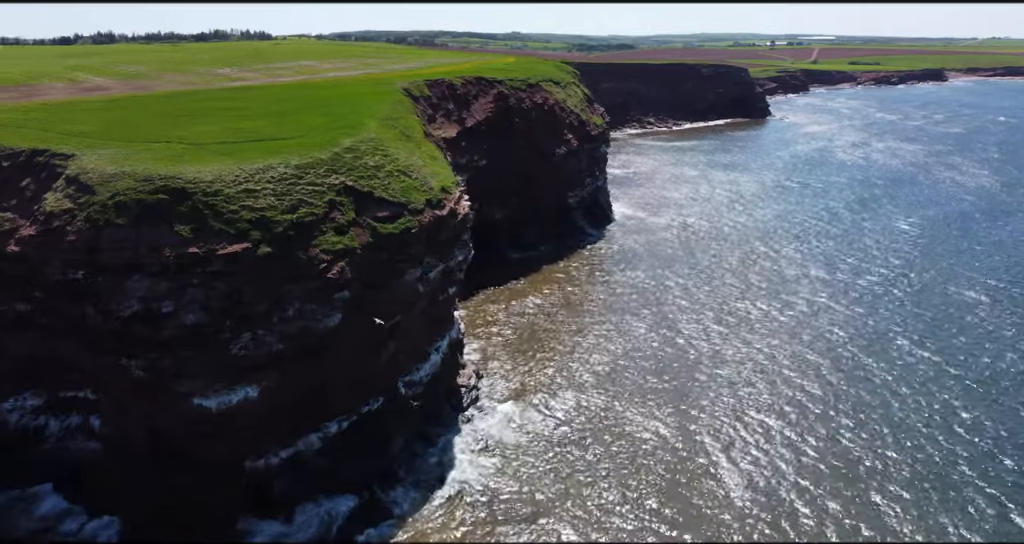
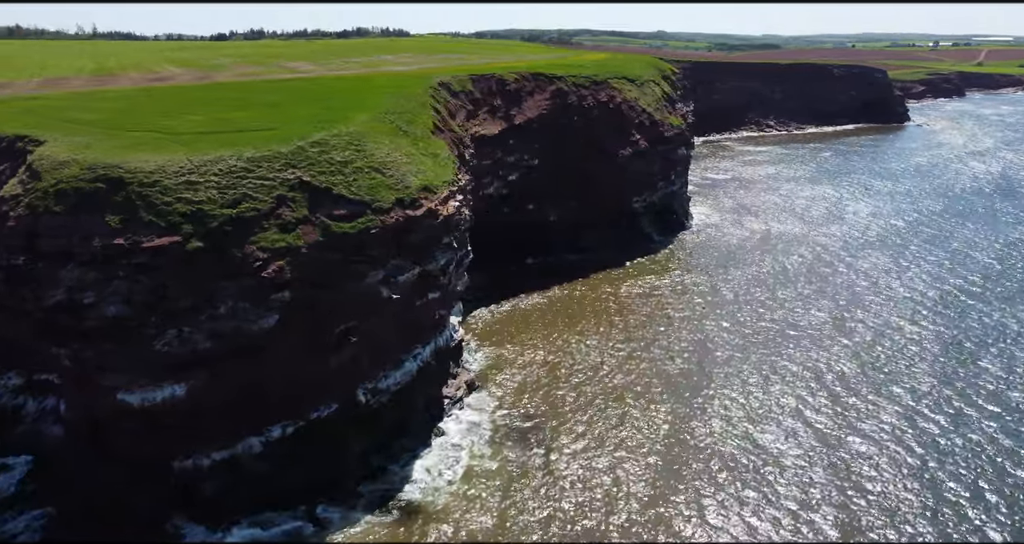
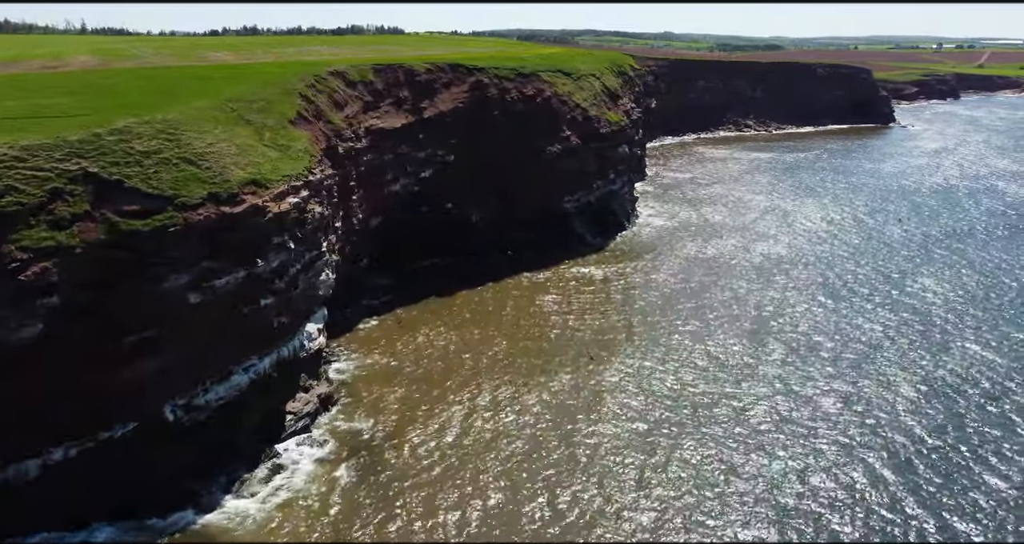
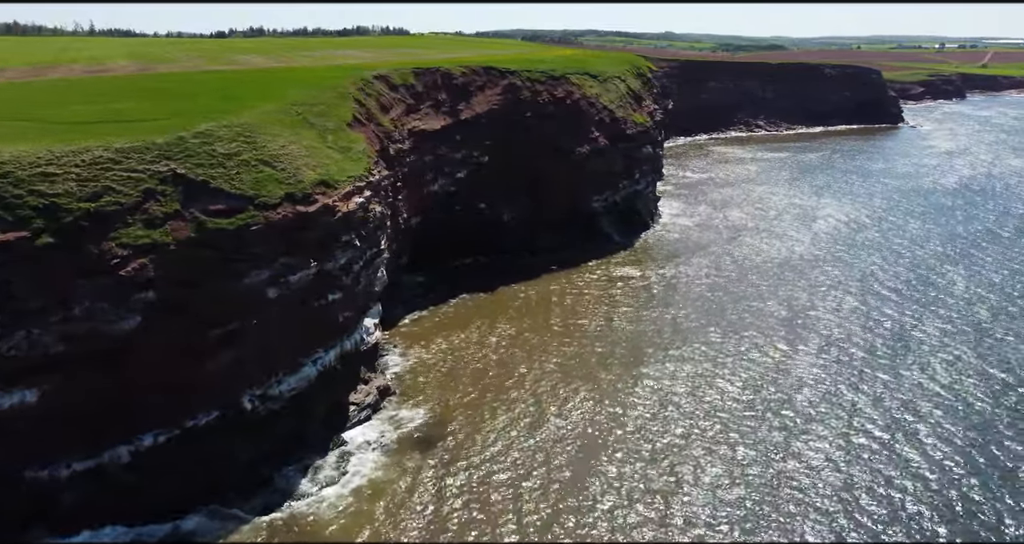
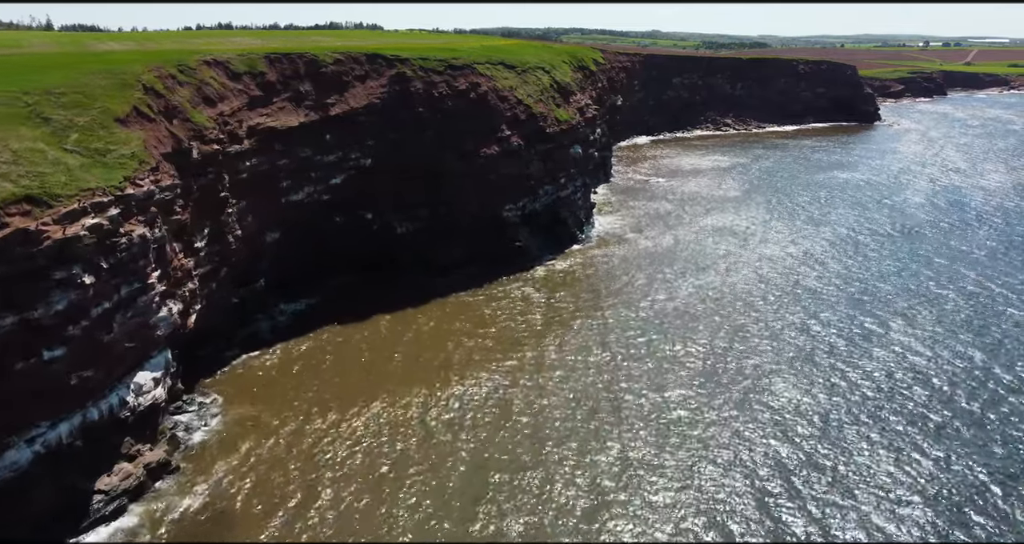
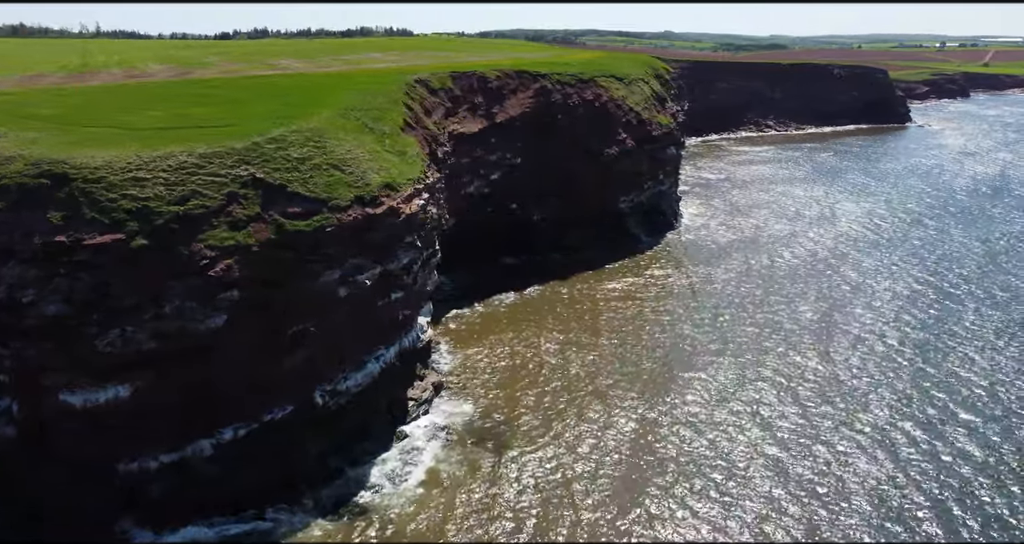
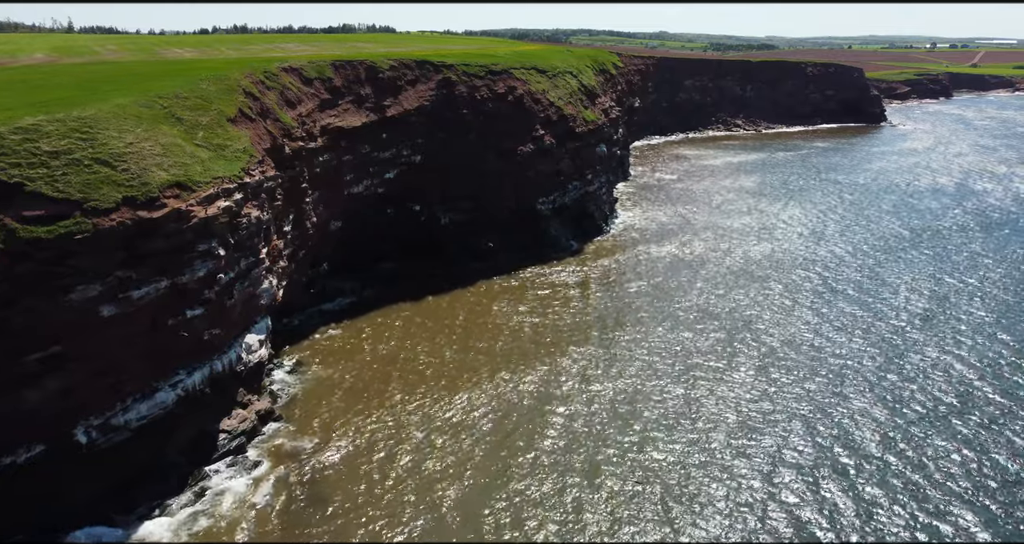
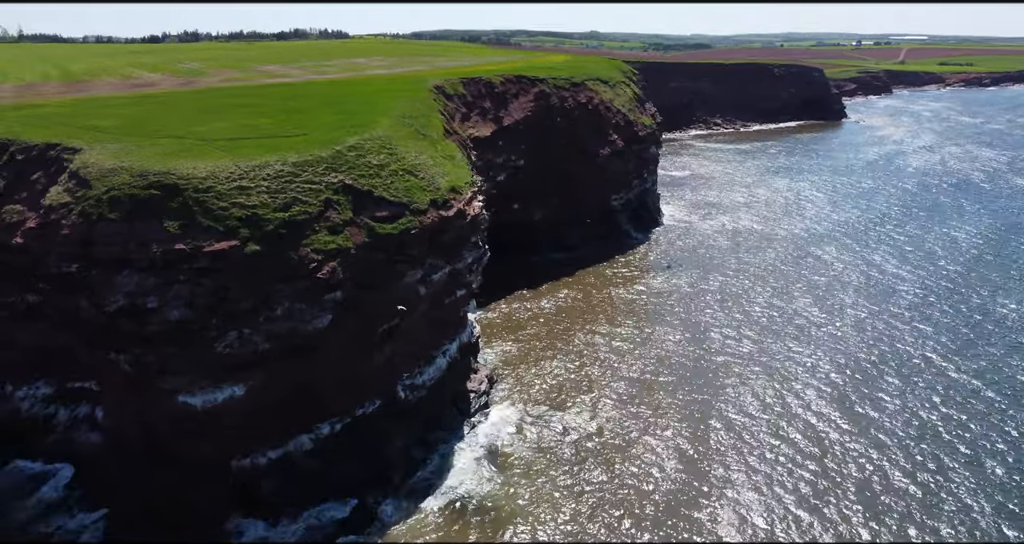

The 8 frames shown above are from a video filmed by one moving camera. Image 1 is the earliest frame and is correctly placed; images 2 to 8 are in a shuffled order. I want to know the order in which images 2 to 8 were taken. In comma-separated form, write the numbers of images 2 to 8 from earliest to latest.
8, 2, 6, 4, 3, 7, 5
